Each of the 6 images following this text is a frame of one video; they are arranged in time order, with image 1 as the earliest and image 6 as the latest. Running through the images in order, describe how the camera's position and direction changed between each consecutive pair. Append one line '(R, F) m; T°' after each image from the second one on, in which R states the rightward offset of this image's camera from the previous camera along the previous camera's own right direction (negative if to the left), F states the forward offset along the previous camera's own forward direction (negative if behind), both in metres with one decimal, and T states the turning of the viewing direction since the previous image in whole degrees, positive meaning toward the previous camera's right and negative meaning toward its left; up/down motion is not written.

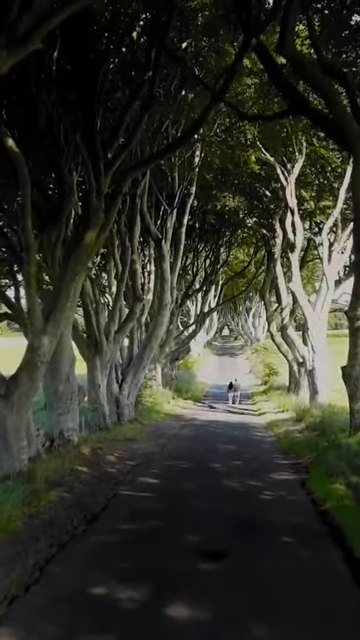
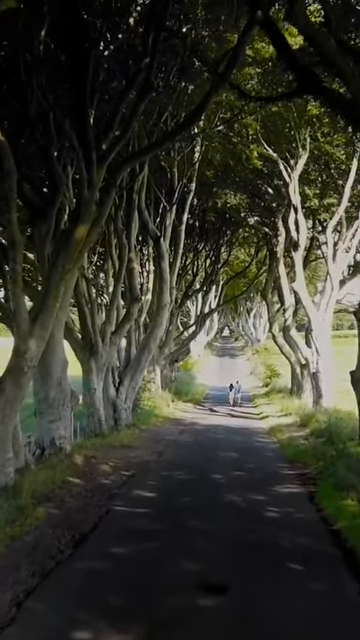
(0.0, +0.8) m; 0°
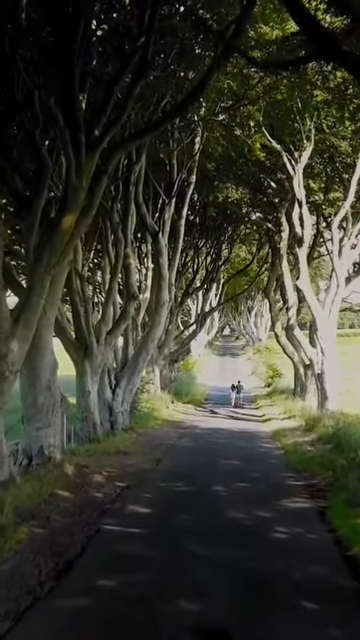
(0.0, +1.0) m; 0°
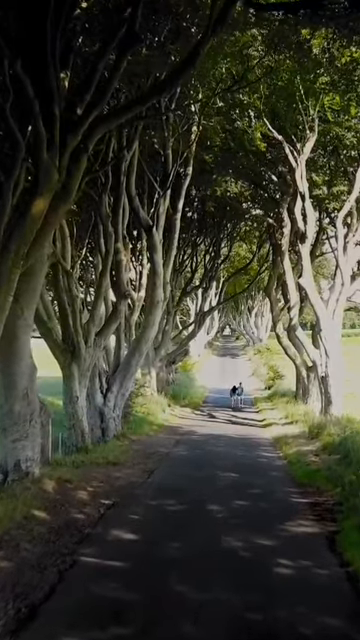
(+0.1, +1.2) m; 0°
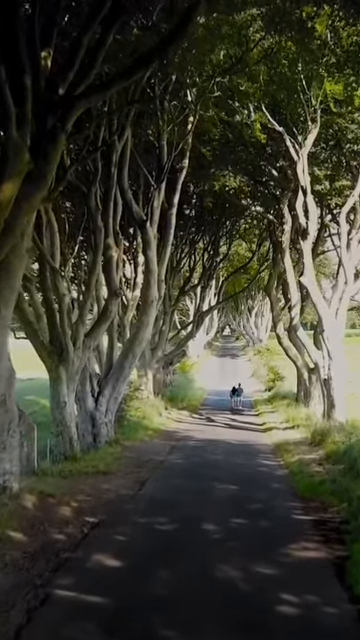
(+0.1, +1.0) m; 0°
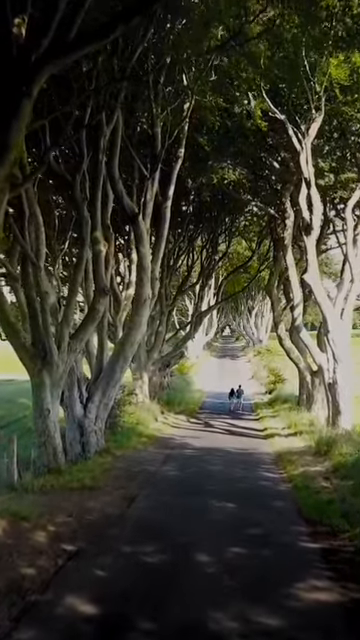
(+0.1, +1.2) m; 0°
